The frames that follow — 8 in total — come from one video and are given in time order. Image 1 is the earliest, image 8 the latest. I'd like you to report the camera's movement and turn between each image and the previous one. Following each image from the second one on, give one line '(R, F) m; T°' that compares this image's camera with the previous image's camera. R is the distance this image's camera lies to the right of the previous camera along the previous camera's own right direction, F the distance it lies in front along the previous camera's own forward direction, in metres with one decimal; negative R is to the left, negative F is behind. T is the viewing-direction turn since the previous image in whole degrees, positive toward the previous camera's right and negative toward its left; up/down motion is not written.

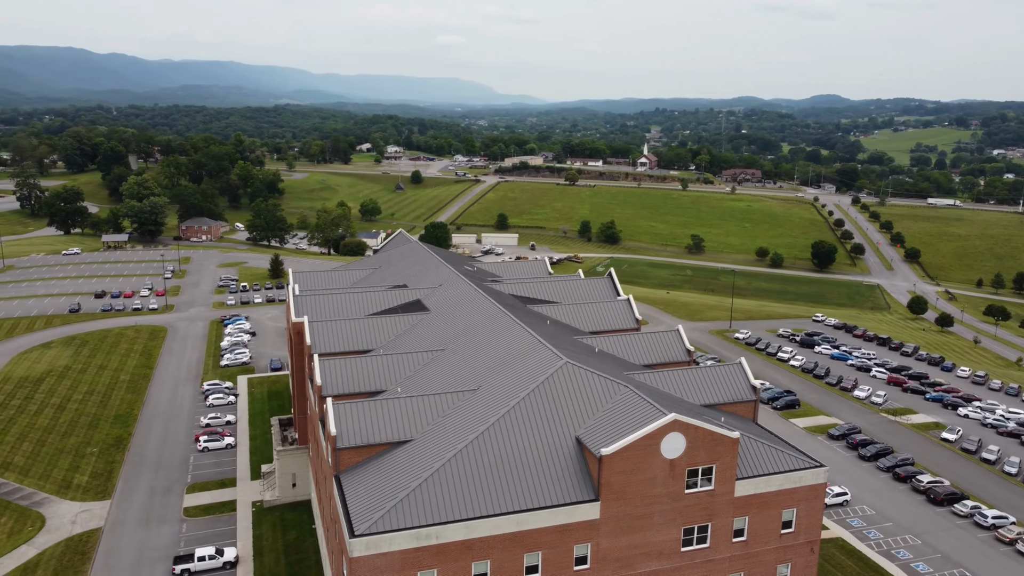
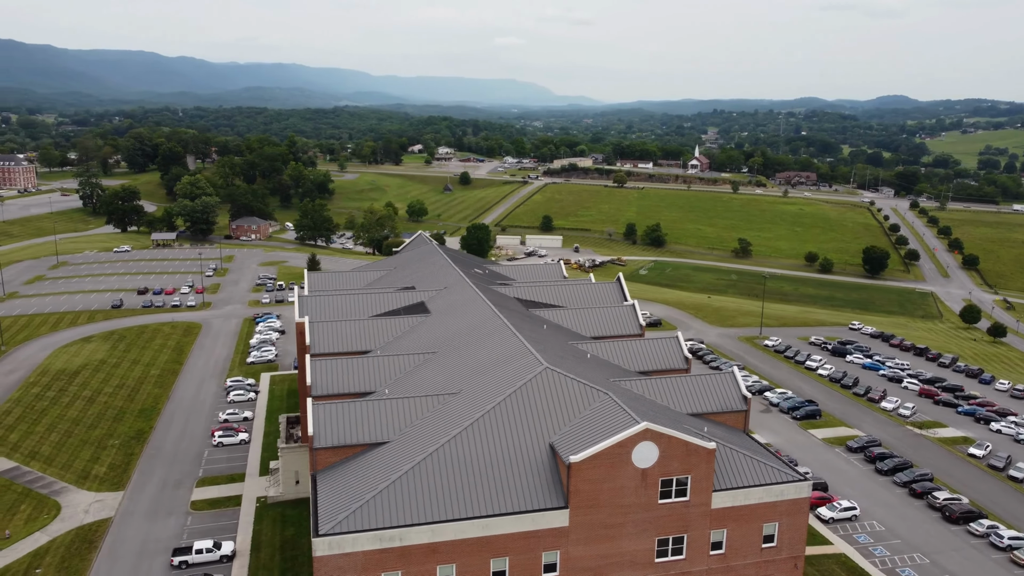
(+2.7, +0.1) m; -4°
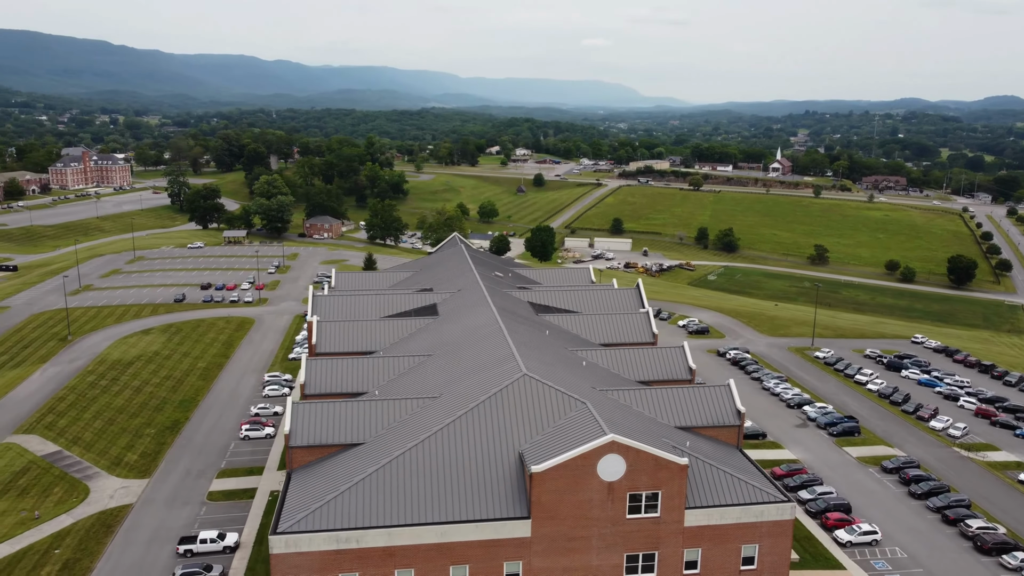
(+3.7, +0.5) m; -6°
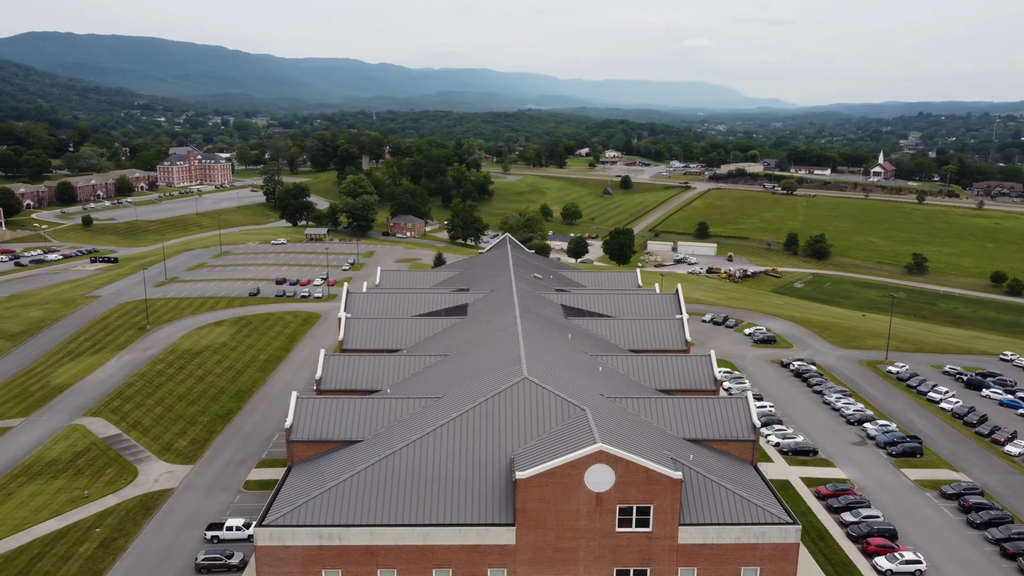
(+3.2, +0.7) m; -7°
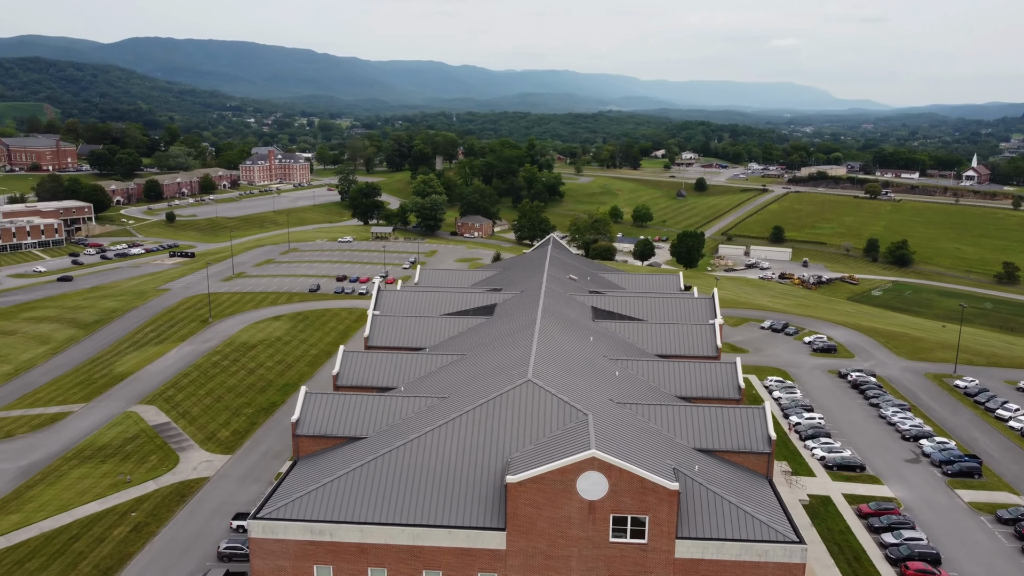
(+2.5, +0.6) m; -5°
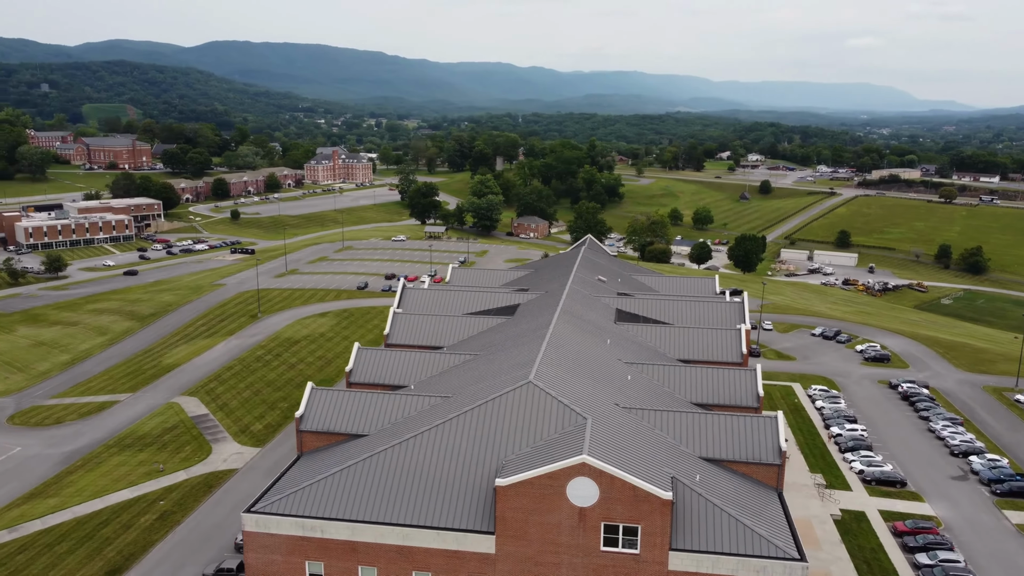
(+2.1, +0.6) m; -5°
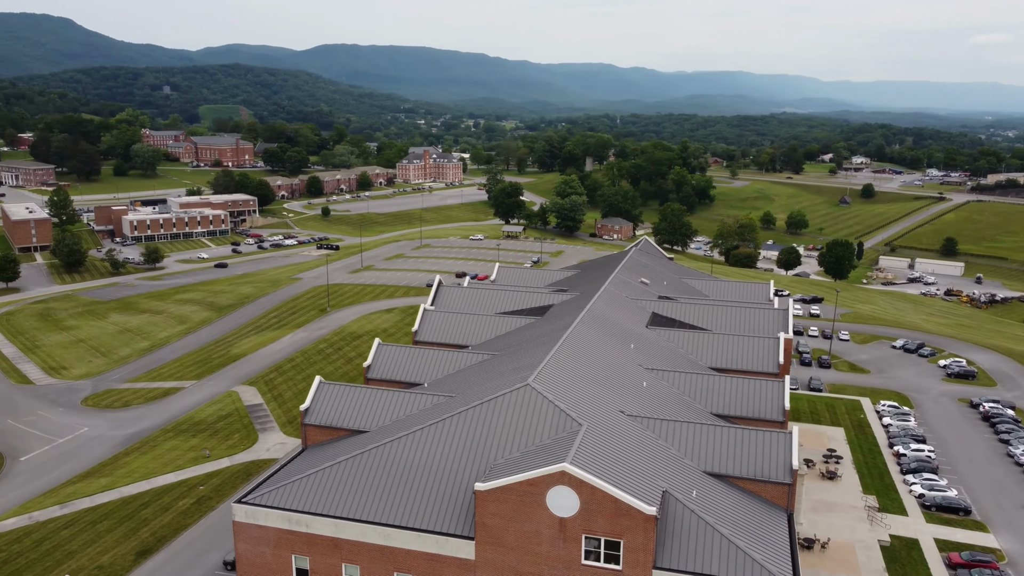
(+3.2, +1.0) m; -7°
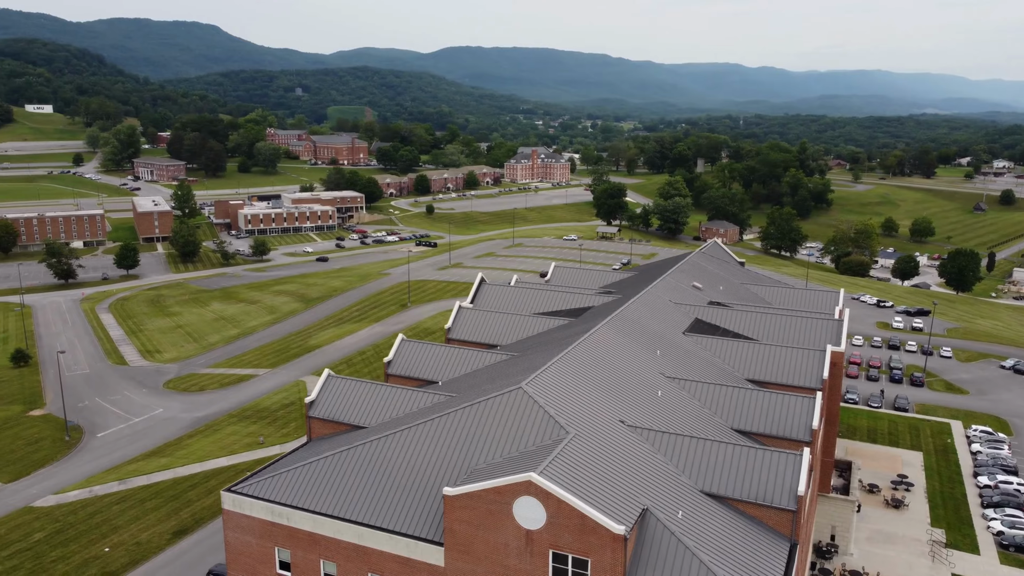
(+3.8, +1.4) m; -8°
